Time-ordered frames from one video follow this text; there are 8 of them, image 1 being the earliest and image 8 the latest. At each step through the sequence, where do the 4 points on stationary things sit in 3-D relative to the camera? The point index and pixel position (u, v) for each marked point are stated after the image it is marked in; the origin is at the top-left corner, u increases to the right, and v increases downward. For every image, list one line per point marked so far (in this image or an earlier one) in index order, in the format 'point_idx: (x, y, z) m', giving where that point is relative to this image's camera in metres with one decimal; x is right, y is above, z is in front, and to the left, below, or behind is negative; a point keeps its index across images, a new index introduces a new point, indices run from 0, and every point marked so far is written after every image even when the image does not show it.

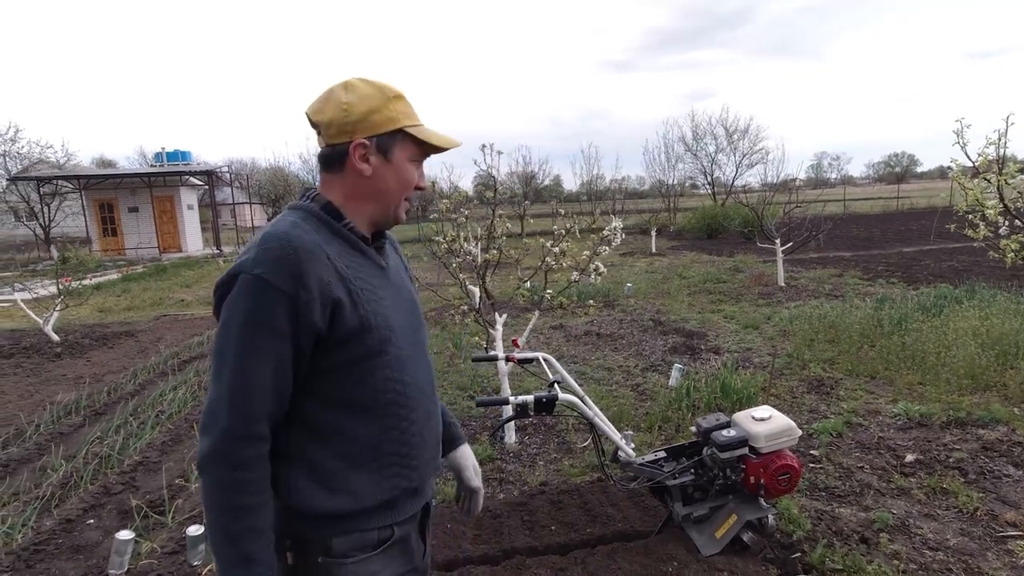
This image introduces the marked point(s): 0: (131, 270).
0: (-12.2, +0.4, +18.6) m
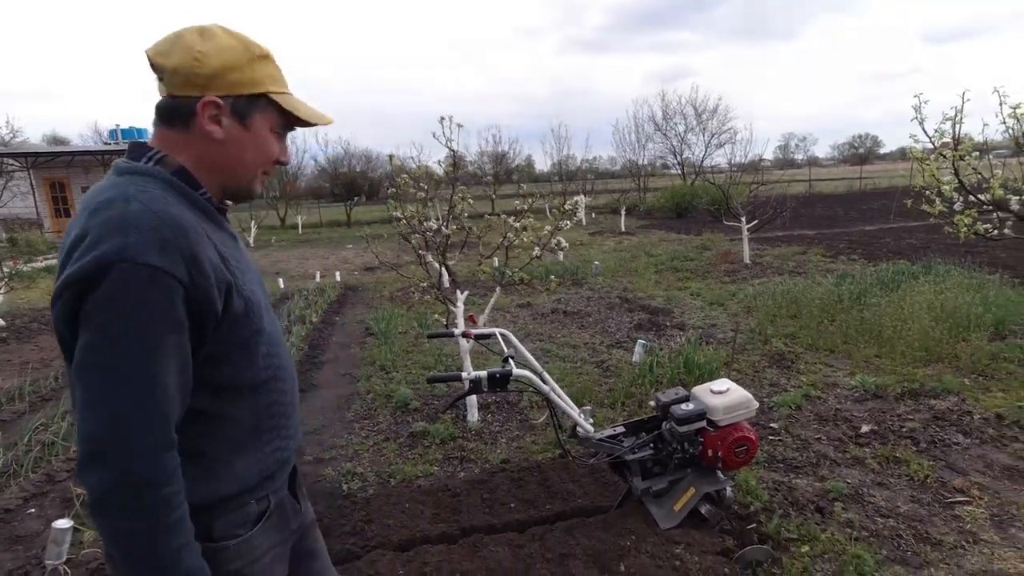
0: (-13.1, +0.9, +17.9) m
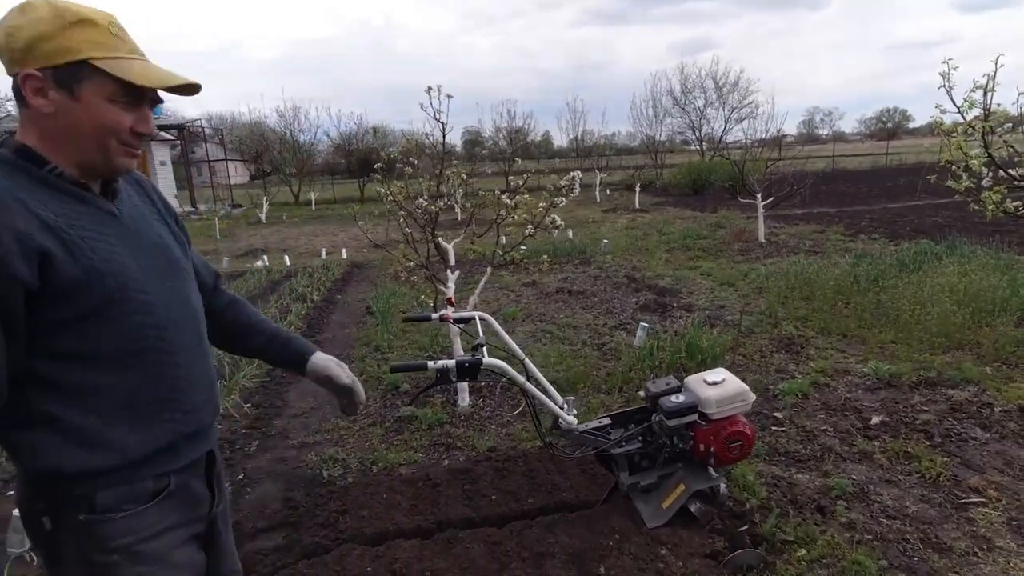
0: (-12.8, +1.7, +18.0) m
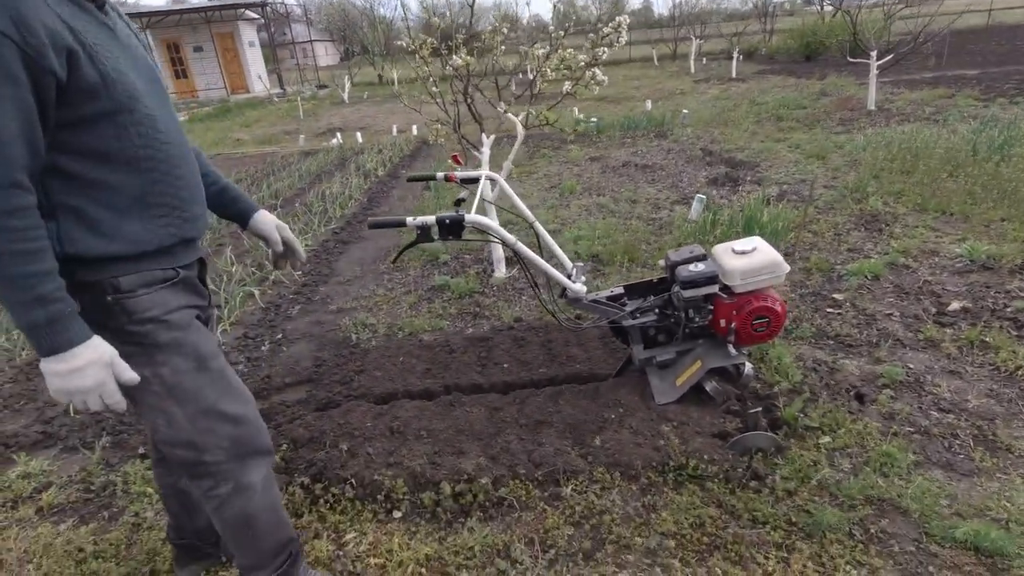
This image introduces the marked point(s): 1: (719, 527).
0: (-10.3, +5.6, +18.9) m
1: (+0.8, -0.9, +2.2) m
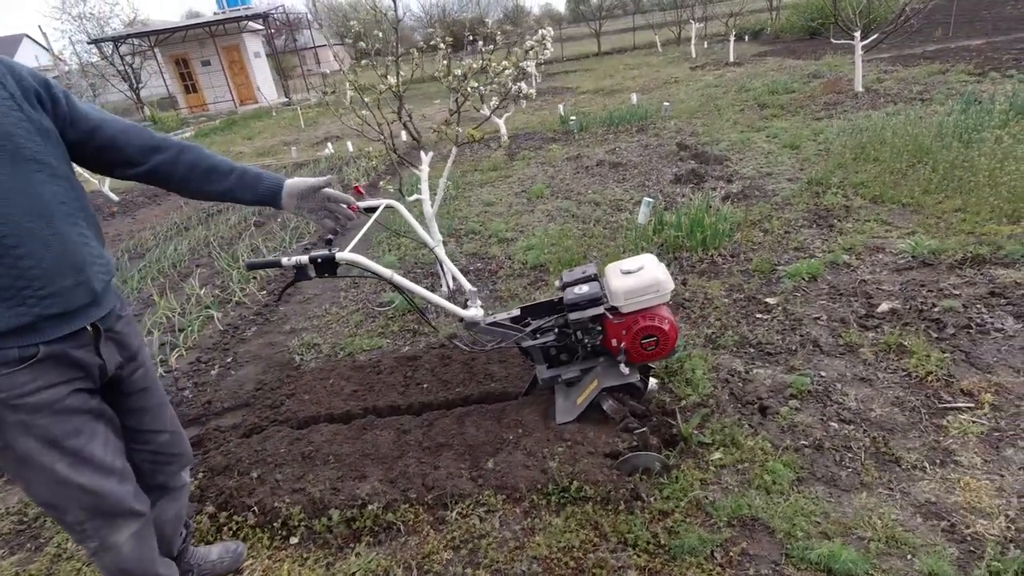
0: (-10.4, +5.3, +19.3) m
1: (+0.3, -1.0, +2.3) m
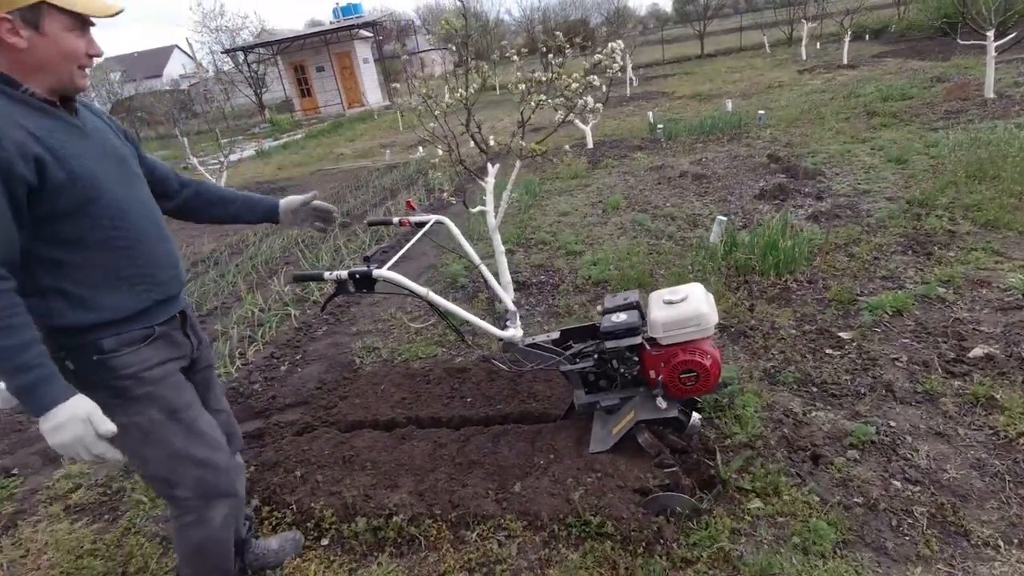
0: (-7.2, +5.6, +20.7) m
1: (+0.3, -1.1, +2.2) m
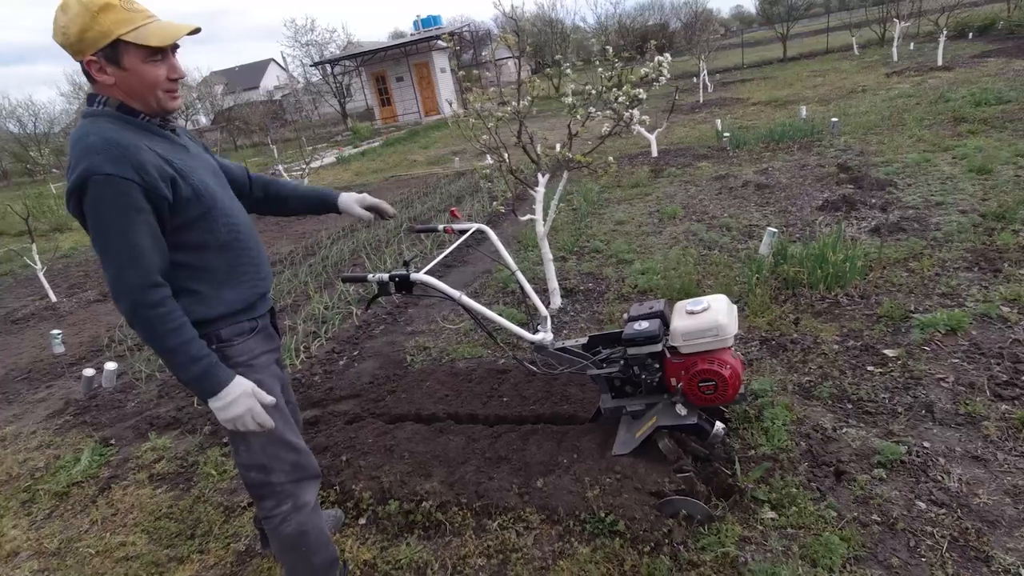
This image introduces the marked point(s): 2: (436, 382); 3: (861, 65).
0: (-4.7, +5.5, +21.6) m
1: (+0.4, -1.2, +2.3) m
2: (-0.5, -0.7, +4.1) m
3: (+11.0, +7.0, +18.2) m
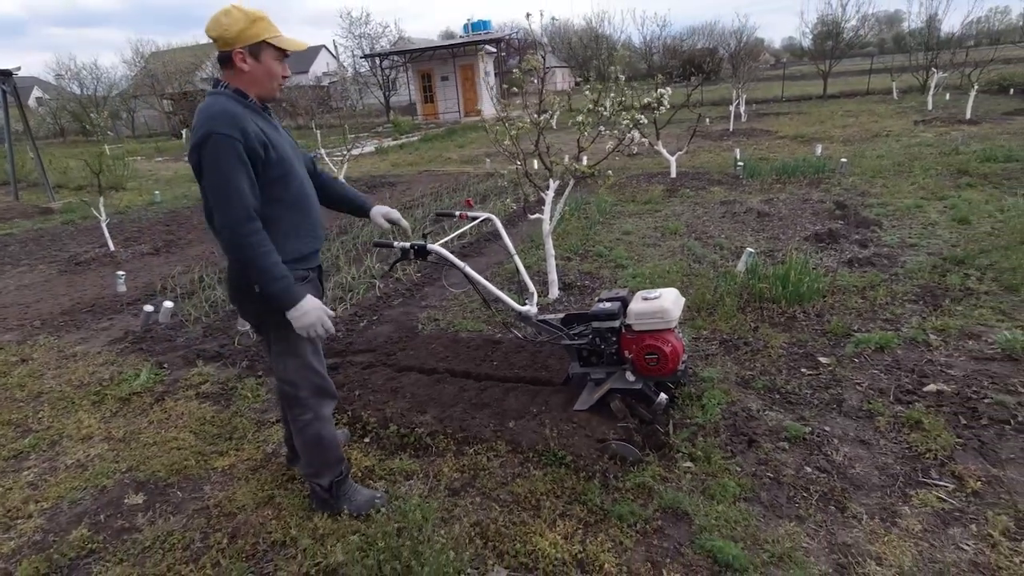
0: (-3.4, +5.9, +22.5) m
1: (+0.2, -1.1, +3.0) m
2: (-0.6, -0.5, +4.8) m
3: (+12.2, +5.7, +18.5) m
